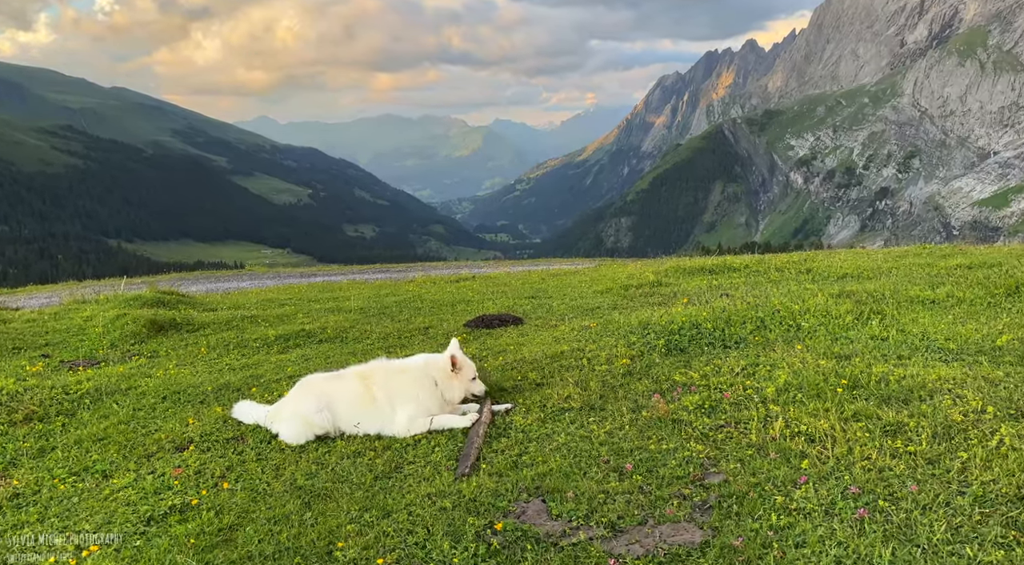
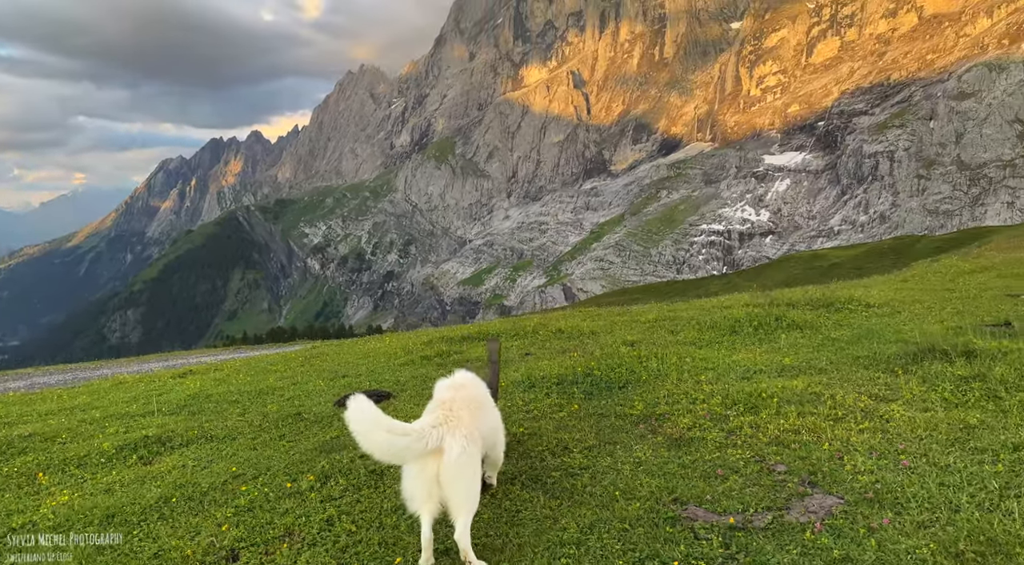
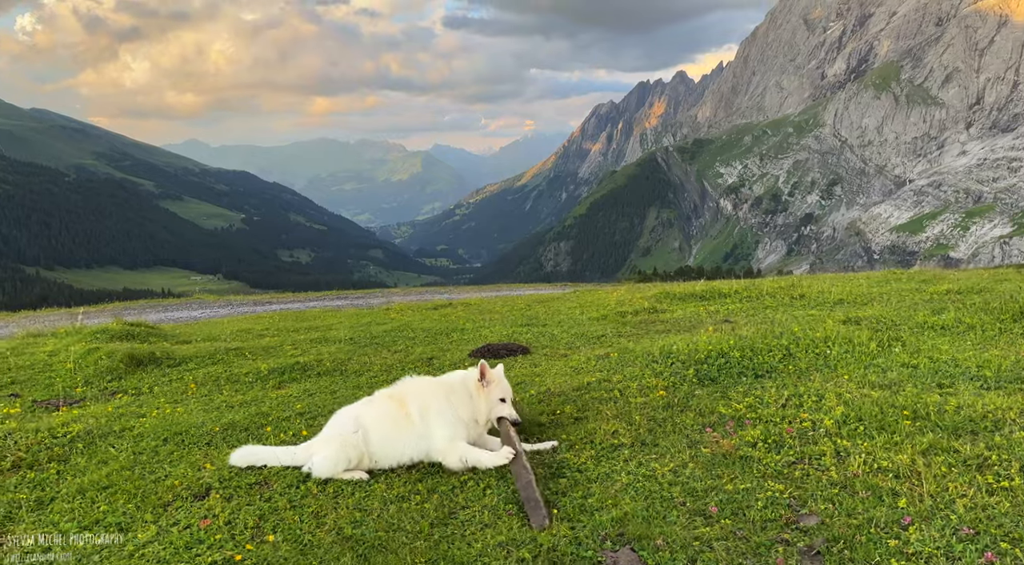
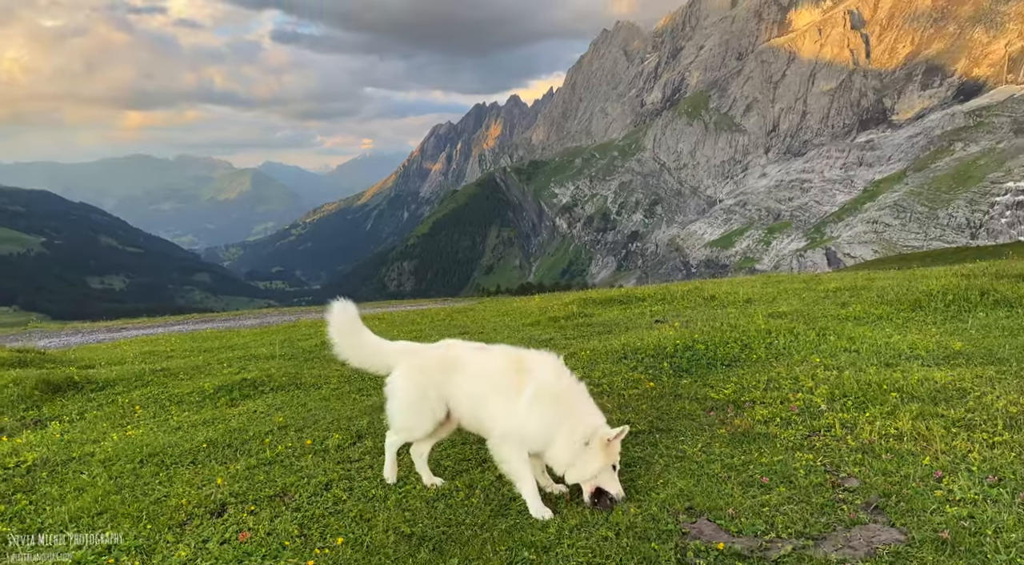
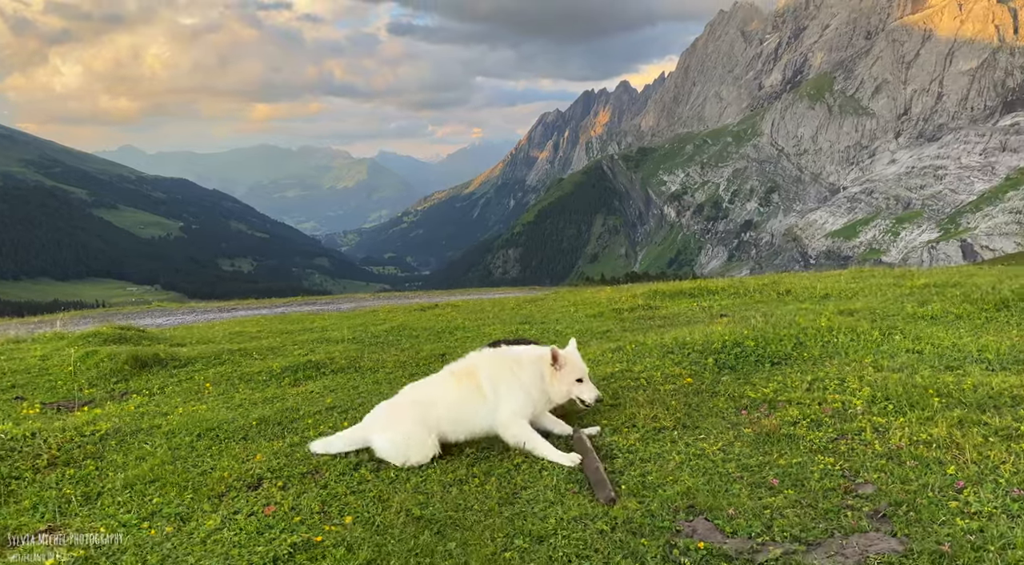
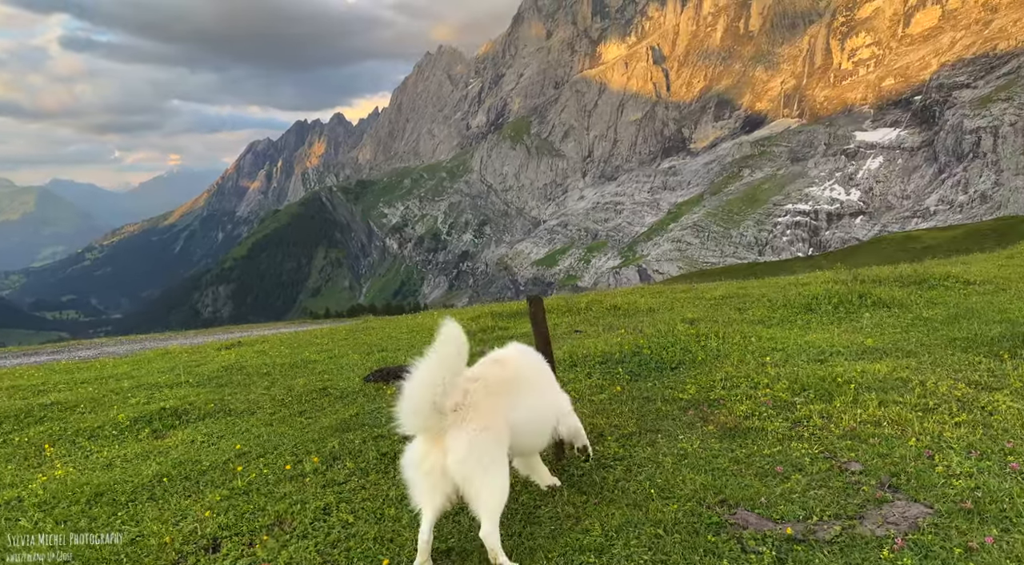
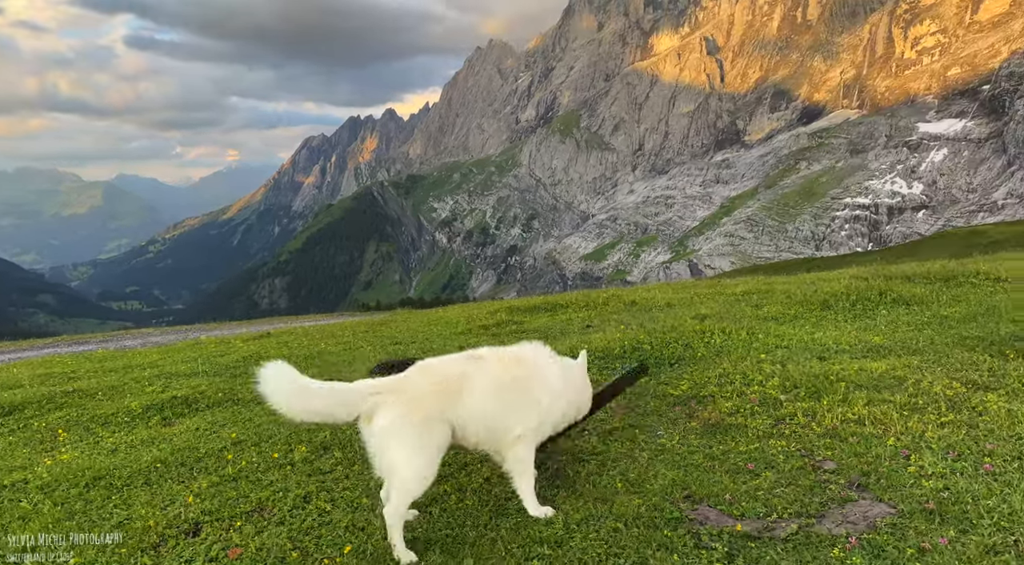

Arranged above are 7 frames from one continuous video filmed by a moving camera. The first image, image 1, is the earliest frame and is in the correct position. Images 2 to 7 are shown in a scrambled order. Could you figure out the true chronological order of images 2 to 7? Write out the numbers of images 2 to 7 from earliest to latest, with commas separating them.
3, 5, 4, 7, 6, 2
